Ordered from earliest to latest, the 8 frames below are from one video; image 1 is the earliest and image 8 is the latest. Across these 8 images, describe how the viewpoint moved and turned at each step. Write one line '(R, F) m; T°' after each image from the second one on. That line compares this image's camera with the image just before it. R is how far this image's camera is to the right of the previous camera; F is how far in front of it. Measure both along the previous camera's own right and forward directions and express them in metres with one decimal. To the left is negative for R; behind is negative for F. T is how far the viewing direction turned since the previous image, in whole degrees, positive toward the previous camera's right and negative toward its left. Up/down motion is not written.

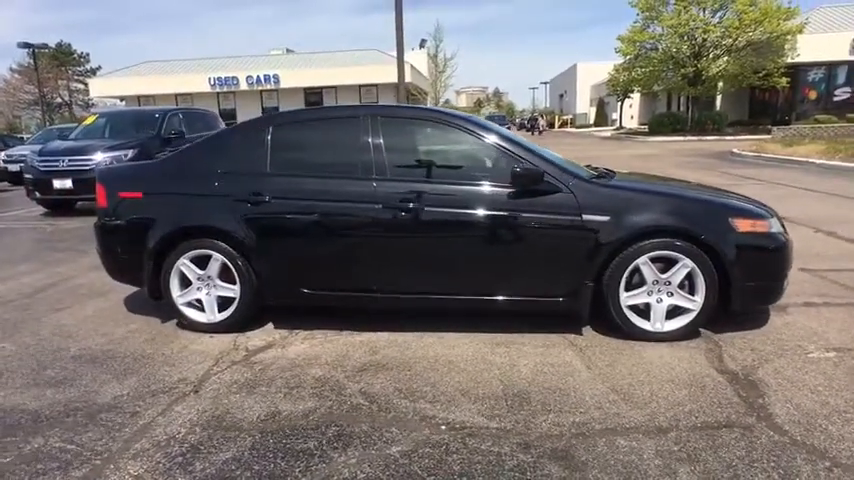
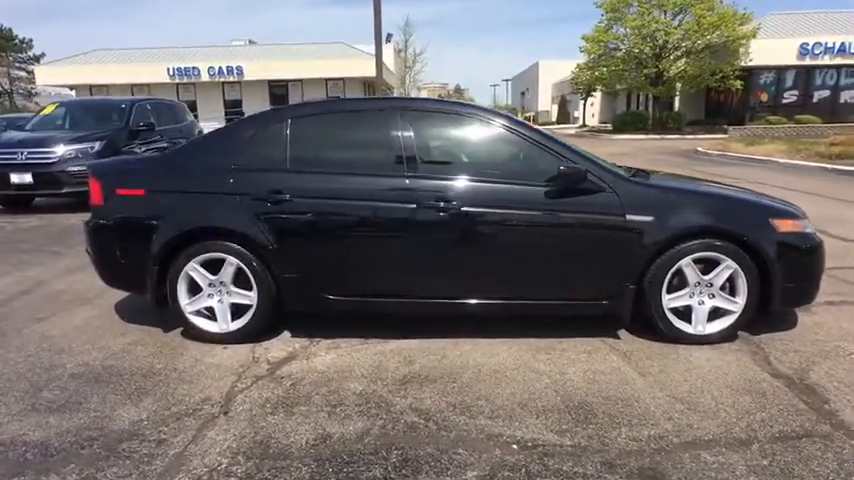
(-0.6, +0.3) m; +5°
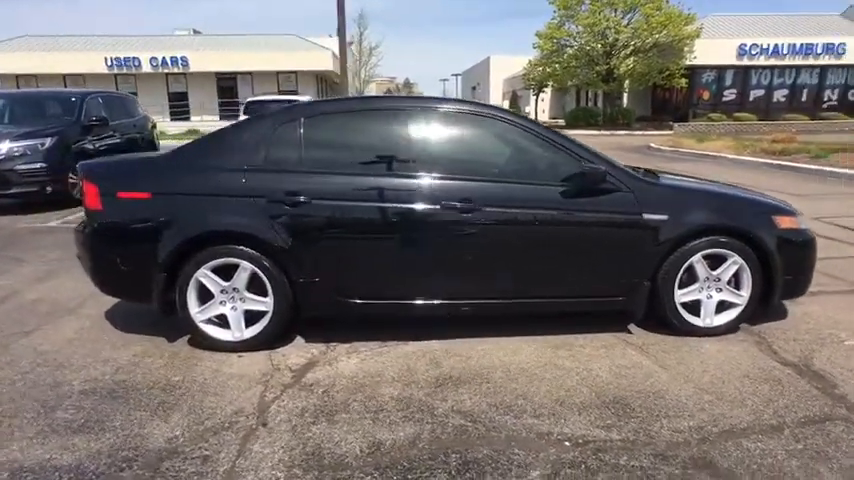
(-0.5, 0.0) m; +6°
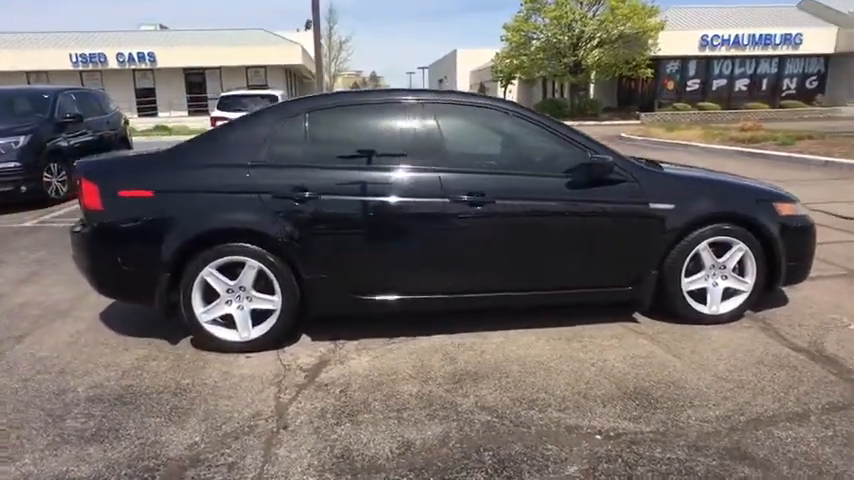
(-0.3, +0.1) m; +3°
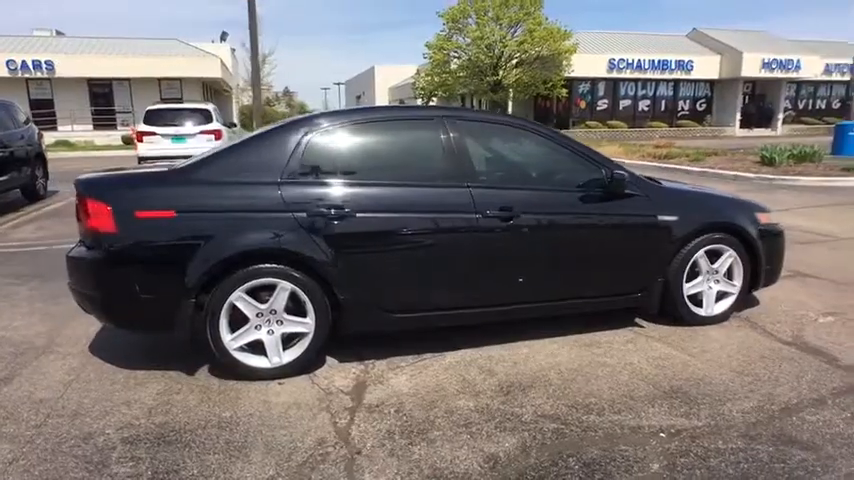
(-0.8, 0.0) m; +9°
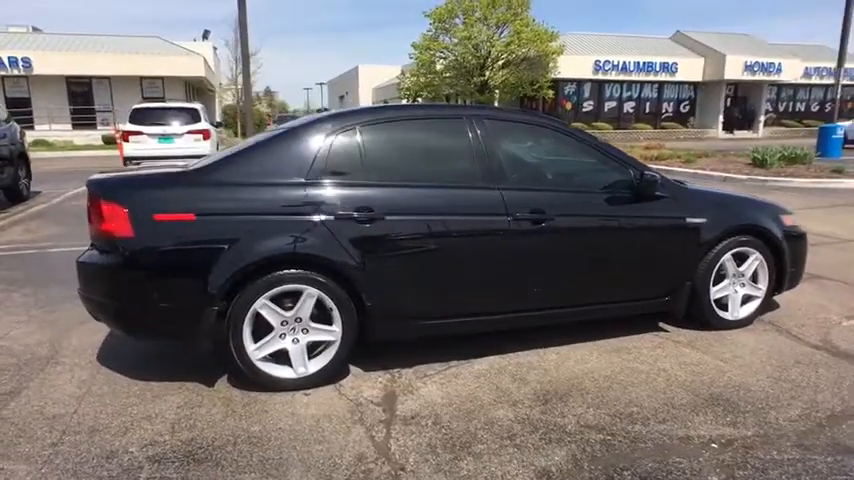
(-0.3, +0.1) m; +2°
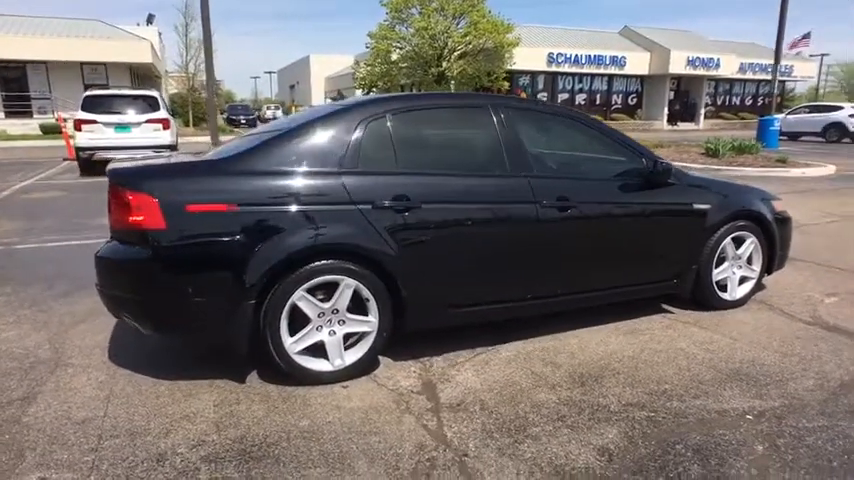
(-0.5, 0.0) m; +6°
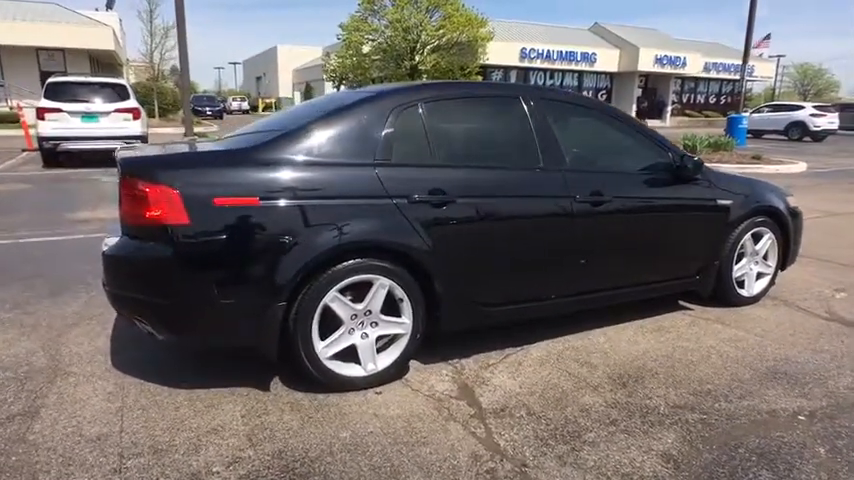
(-0.4, +0.2) m; +4°
